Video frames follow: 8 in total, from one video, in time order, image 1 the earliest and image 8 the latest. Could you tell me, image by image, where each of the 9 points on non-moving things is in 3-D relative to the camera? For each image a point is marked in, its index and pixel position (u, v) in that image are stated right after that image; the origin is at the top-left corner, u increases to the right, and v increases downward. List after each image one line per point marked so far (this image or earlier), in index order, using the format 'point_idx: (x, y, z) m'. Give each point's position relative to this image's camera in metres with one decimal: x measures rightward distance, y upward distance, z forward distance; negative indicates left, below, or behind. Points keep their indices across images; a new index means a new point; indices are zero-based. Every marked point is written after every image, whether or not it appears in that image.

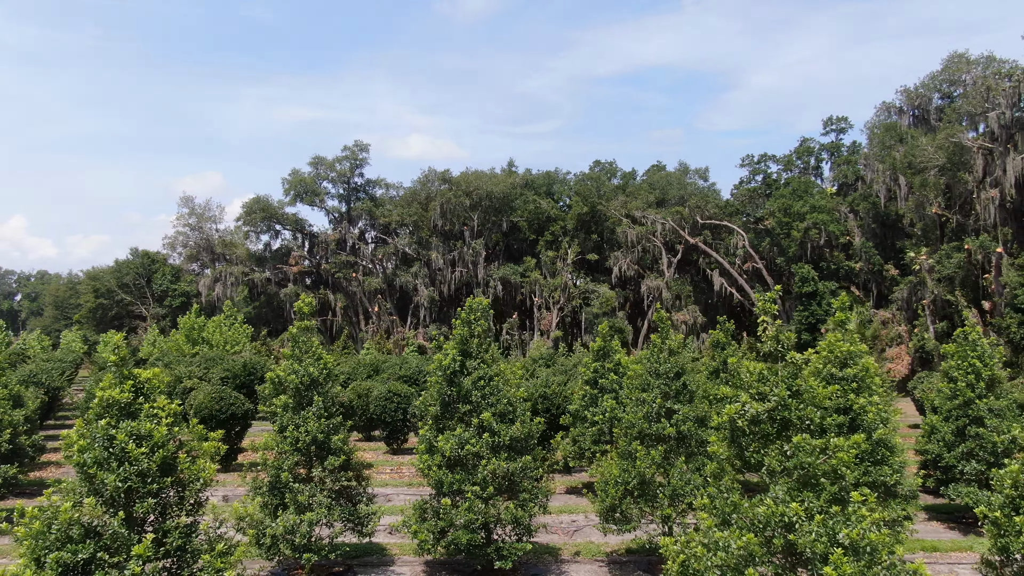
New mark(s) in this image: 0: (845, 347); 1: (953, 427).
0: (+4.6, -0.8, +7.7) m
1: (+7.7, -2.5, +10.0) m
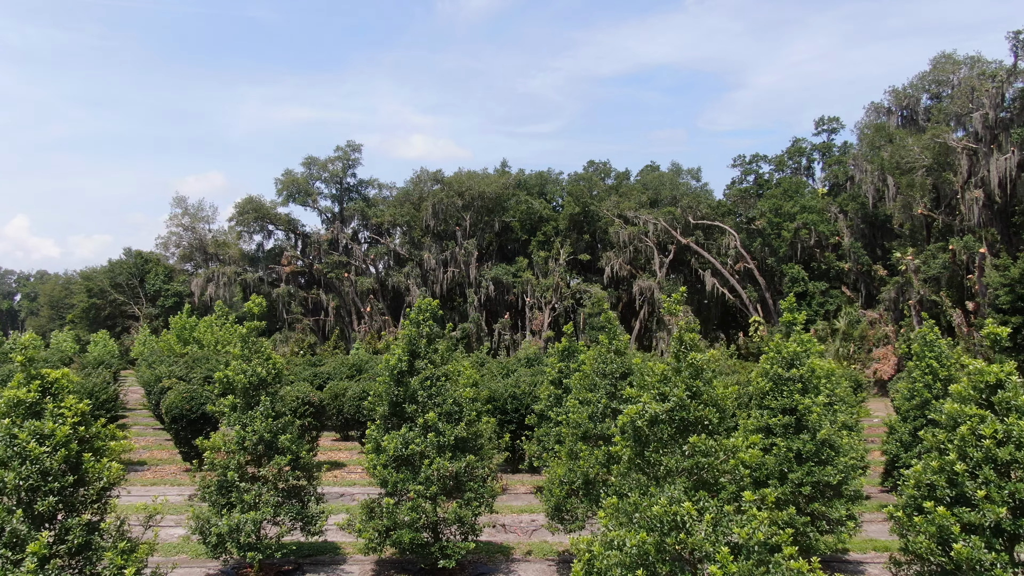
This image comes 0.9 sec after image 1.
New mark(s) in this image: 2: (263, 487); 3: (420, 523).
0: (+3.8, -0.8, +7.8) m
1: (+7.0, -2.5, +10.0) m
2: (-3.3, -2.6, +7.5) m
3: (-1.2, -3.0, +7.2) m
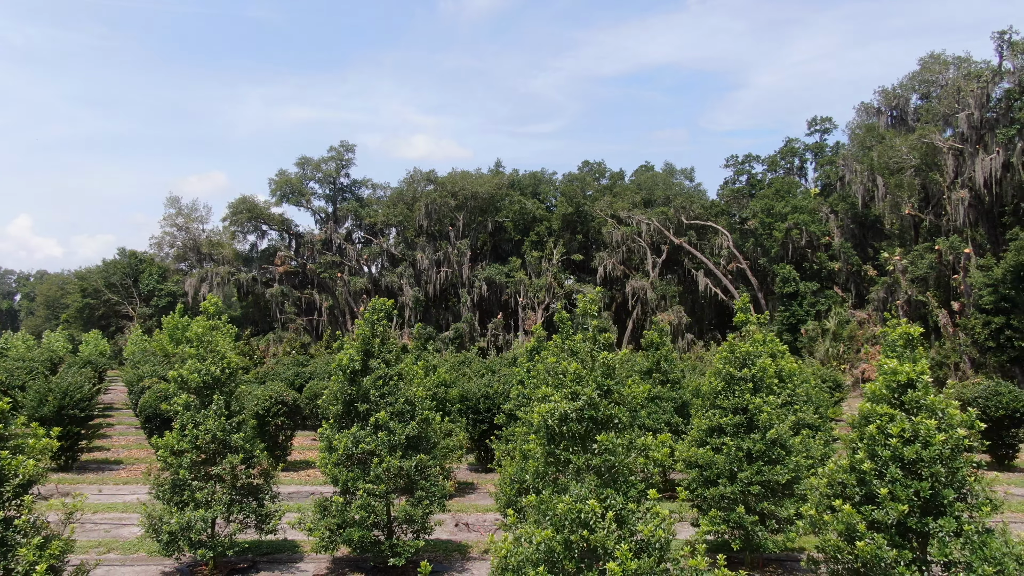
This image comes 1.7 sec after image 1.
0: (+3.2, -0.8, +7.8) m
1: (+6.3, -2.5, +10.0) m
2: (-4.0, -2.6, +7.5) m
3: (-1.8, -3.0, +7.2) m
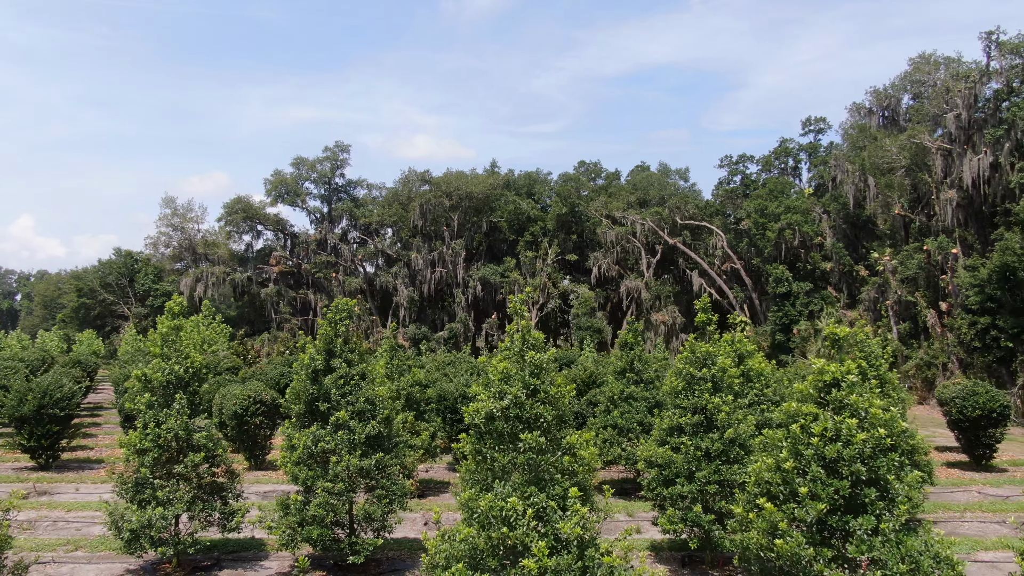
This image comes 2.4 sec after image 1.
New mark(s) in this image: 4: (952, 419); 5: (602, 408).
0: (+2.7, -0.8, +7.8) m
1: (+5.8, -2.5, +10.1) m
2: (-4.5, -2.6, +7.6) m
3: (-2.4, -3.0, +7.3) m
4: (+10.9, -3.2, +14.0) m
5: (+1.9, -2.5, +11.8) m
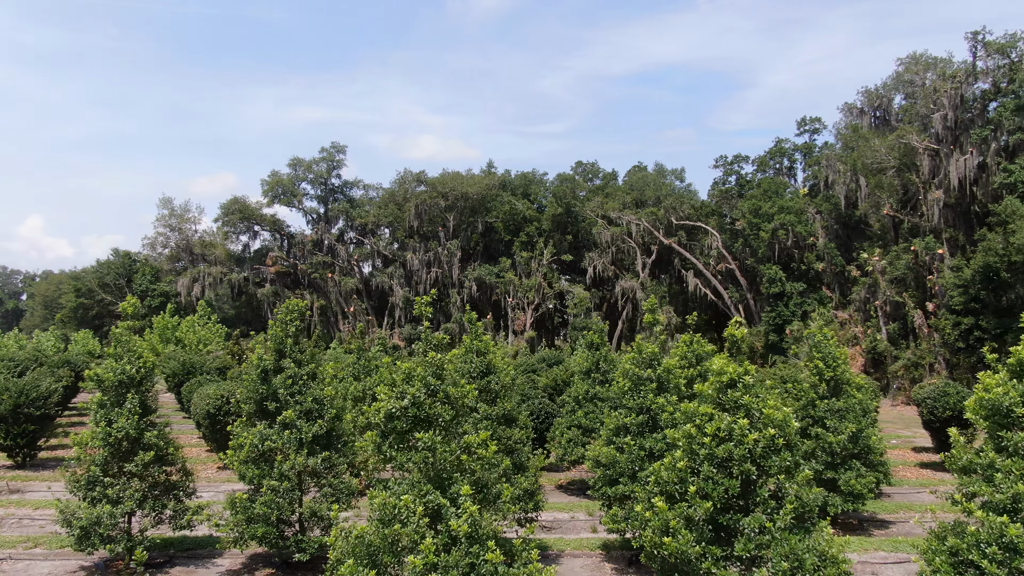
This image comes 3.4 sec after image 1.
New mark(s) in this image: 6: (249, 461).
0: (+1.9, -0.8, +7.9) m
1: (+5.1, -2.5, +10.1) m
2: (-5.2, -2.6, +7.7) m
3: (-3.1, -3.0, +7.4) m
4: (+10.2, -3.3, +14.0) m
5: (+1.2, -2.5, +11.9) m
6: (-3.5, -2.3, +7.6) m
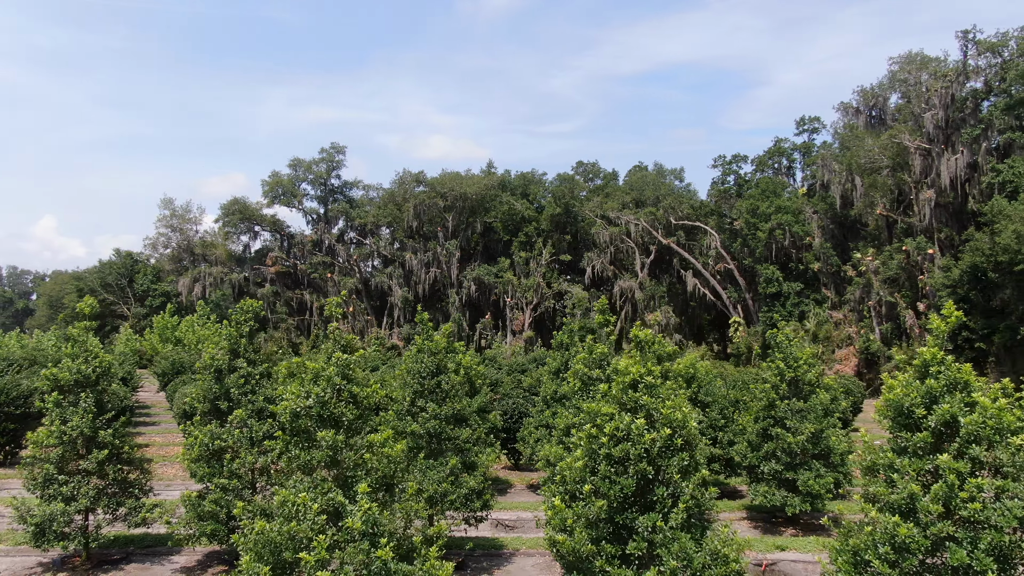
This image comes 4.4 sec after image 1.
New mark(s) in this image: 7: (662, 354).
0: (+1.2, -0.8, +8.0) m
1: (+4.4, -2.5, +10.1) m
2: (-5.9, -2.7, +7.8) m
3: (-3.8, -3.0, +7.5) m
4: (+9.6, -3.3, +13.9) m
5: (+0.5, -2.5, +11.9) m
6: (-4.2, -2.3, +7.7) m
7: (+2.9, -1.3, +11.4) m
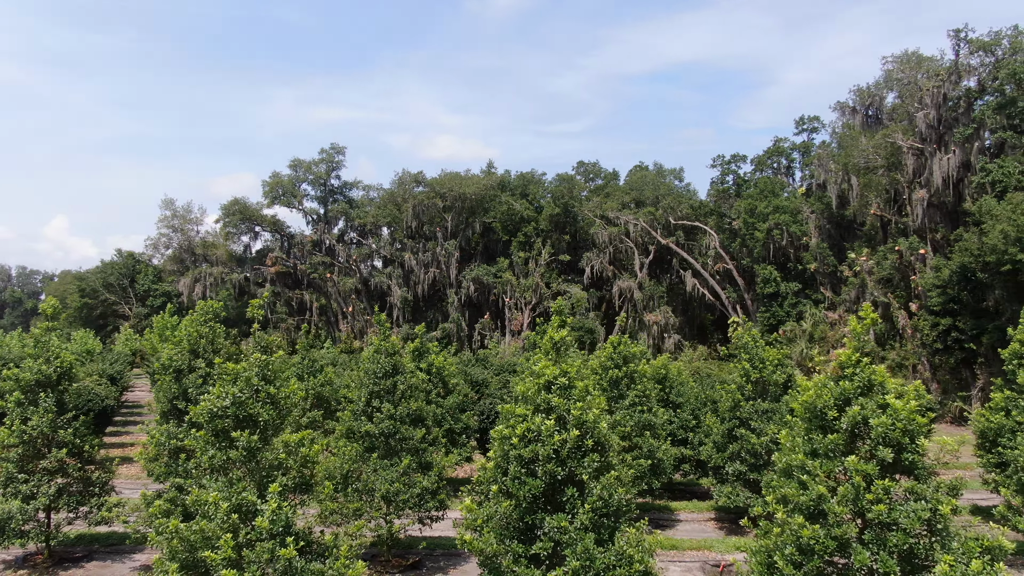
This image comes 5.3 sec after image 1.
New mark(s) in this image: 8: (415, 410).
0: (+0.6, -0.9, +8.0) m
1: (+3.8, -2.5, +10.1) m
2: (-6.5, -2.7, +7.9) m
3: (-4.4, -3.0, +7.6) m
4: (+9.0, -3.3, +13.9) m
5: (-0.1, -2.5, +11.9) m
6: (-4.9, -2.4, +7.8) m
7: (+2.4, -1.3, +11.4) m
8: (-1.4, -1.8, +8.3) m
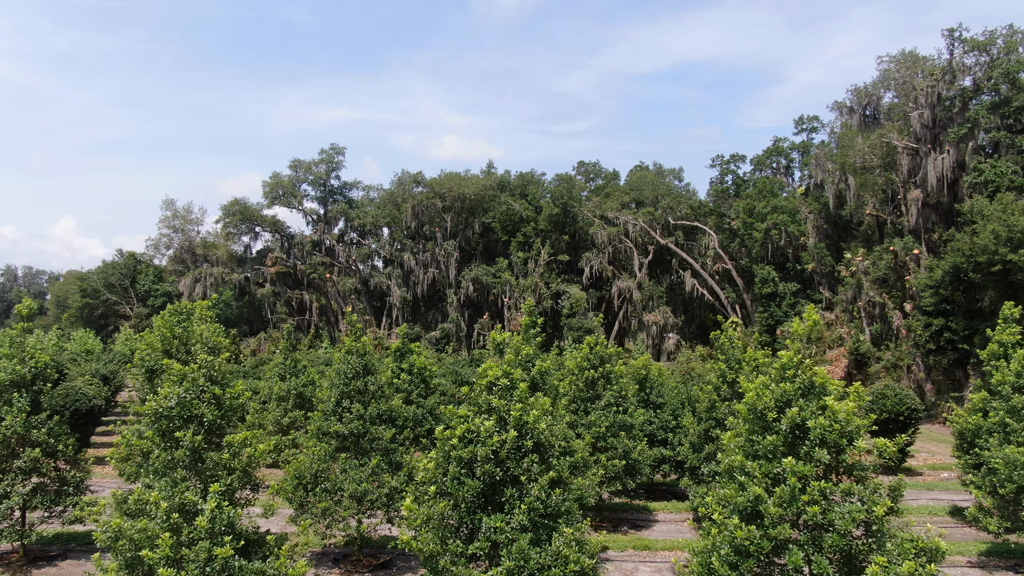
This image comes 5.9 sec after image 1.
0: (+0.2, -0.9, +8.0) m
1: (+3.4, -2.5, +10.1) m
2: (-7.0, -2.7, +8.0) m
3: (-4.9, -3.0, +7.6) m
4: (+8.6, -3.3, +13.8) m
5: (-0.5, -2.6, +12.0) m
6: (-5.3, -2.4, +7.9) m
7: (+2.0, -1.4, +11.4) m
8: (-1.8, -1.8, +8.4) m
